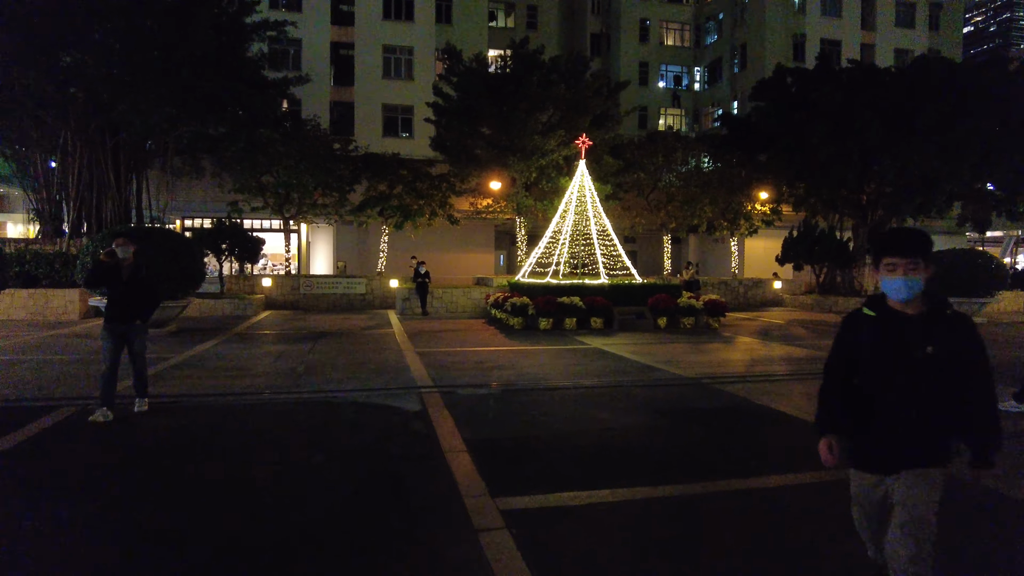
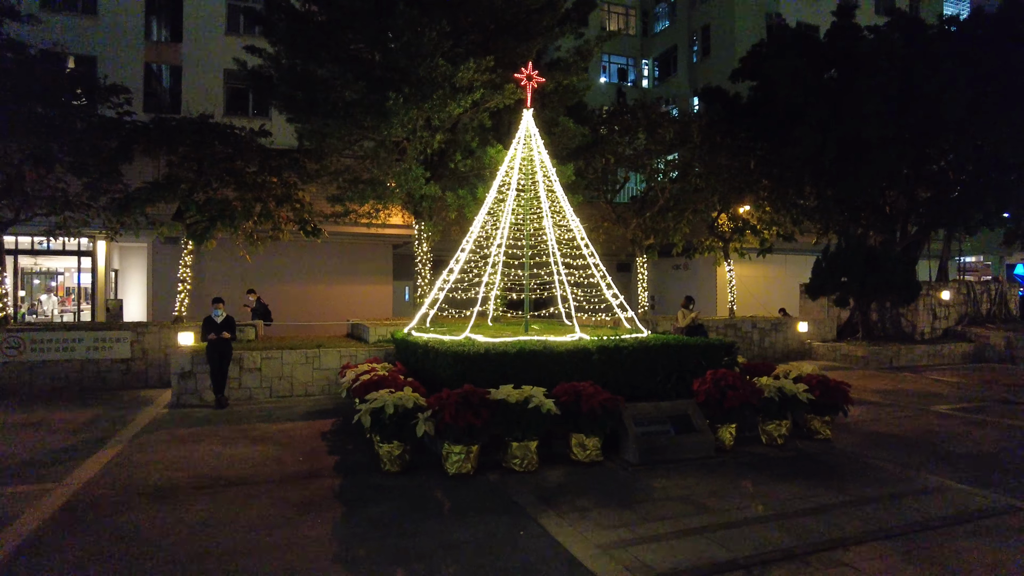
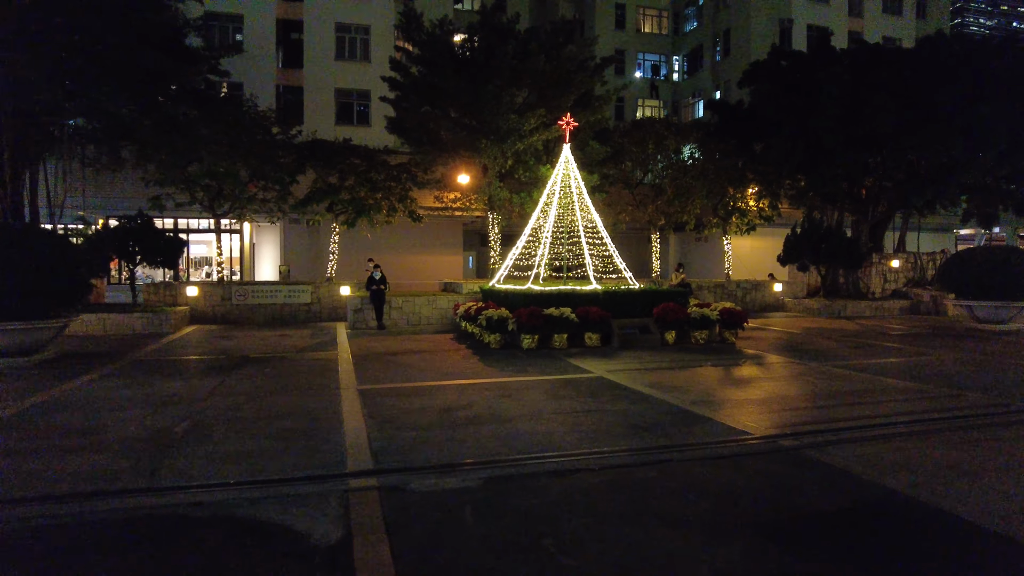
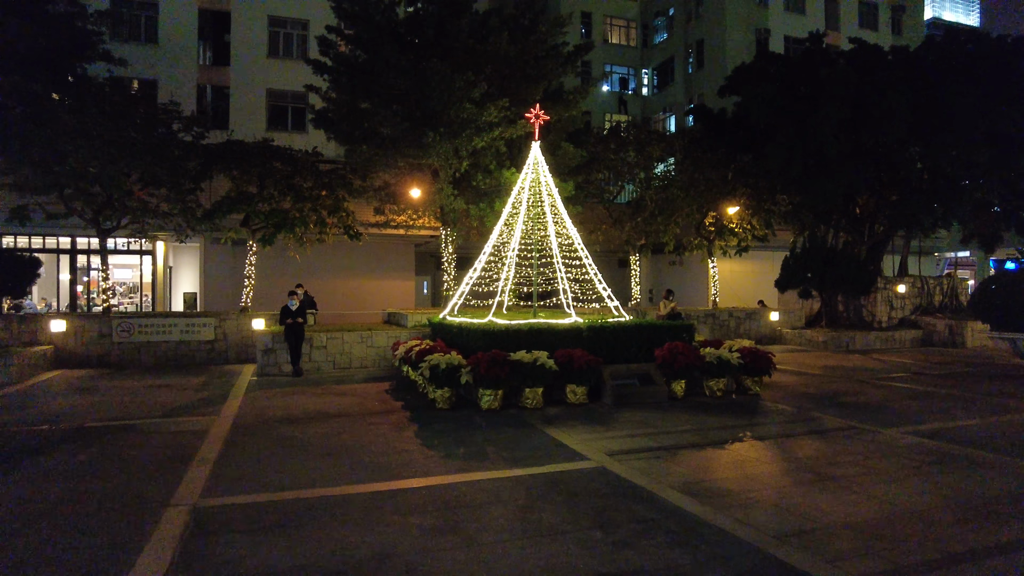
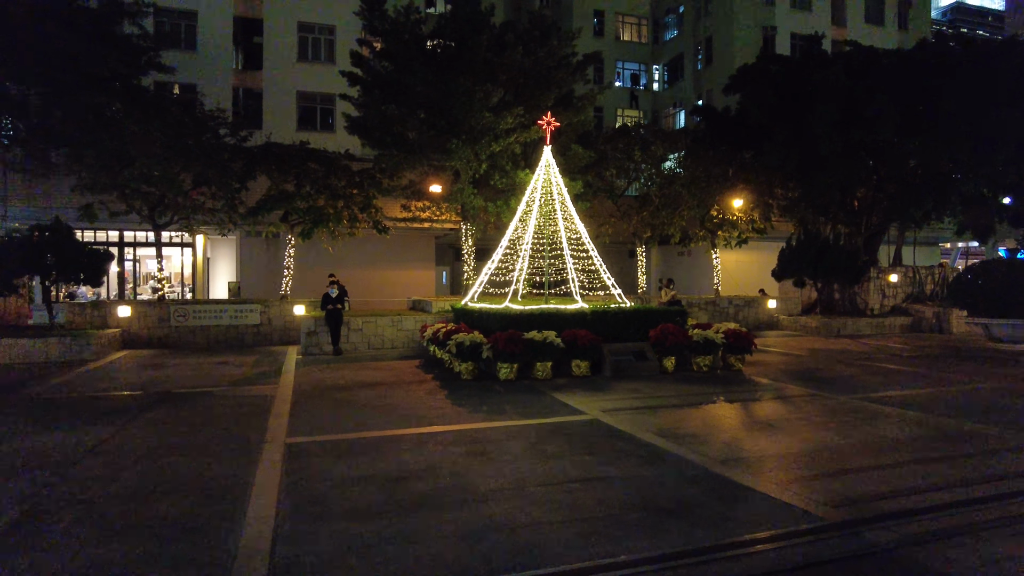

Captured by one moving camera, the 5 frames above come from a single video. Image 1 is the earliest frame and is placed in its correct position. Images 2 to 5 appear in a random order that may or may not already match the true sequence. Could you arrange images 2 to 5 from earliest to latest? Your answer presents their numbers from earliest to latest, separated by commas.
3, 5, 4, 2
